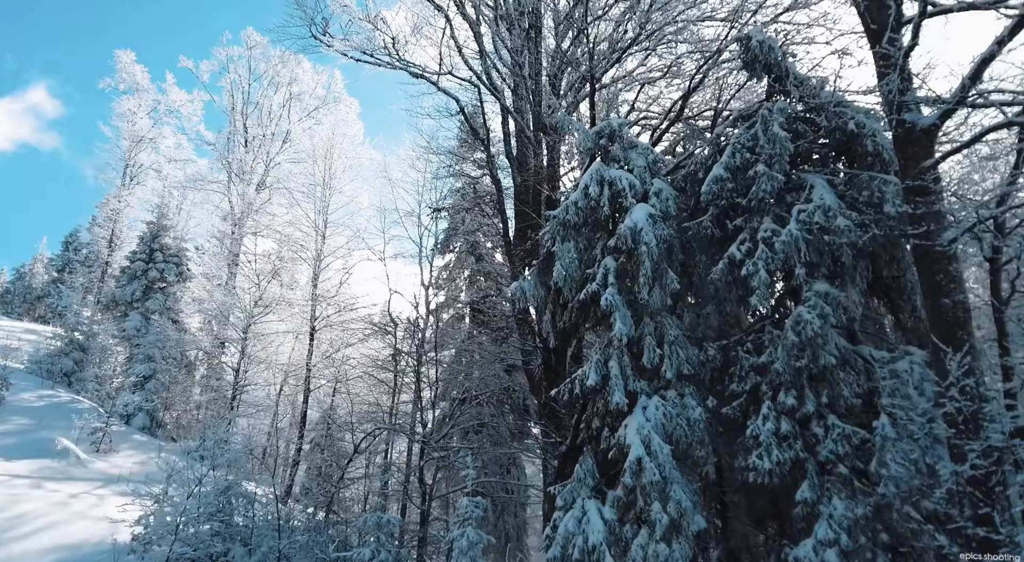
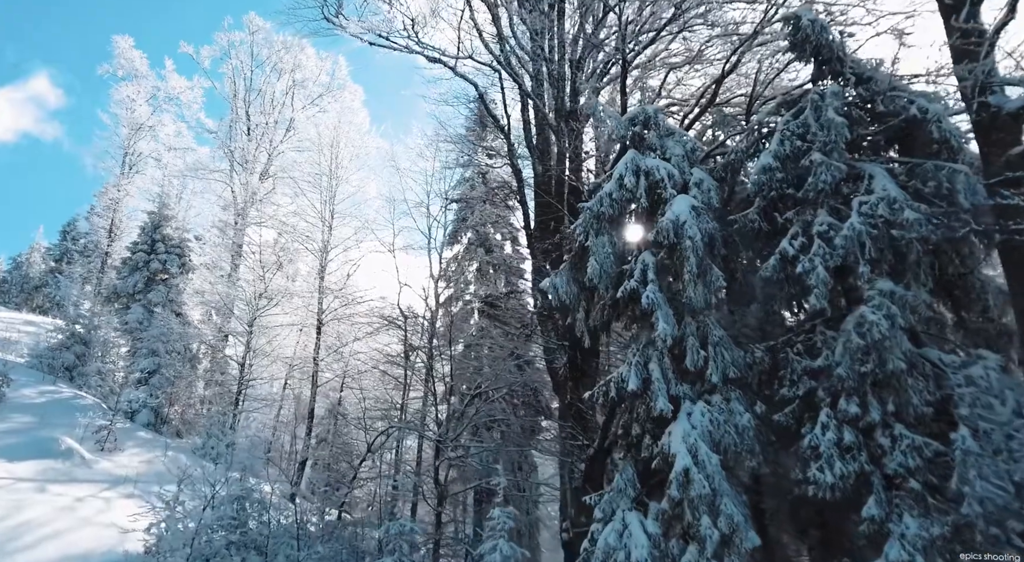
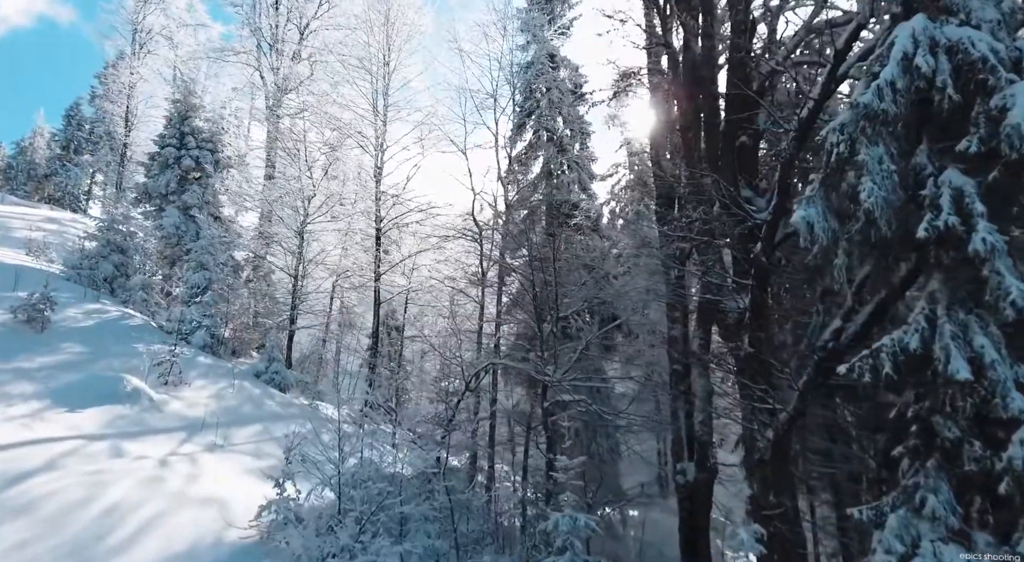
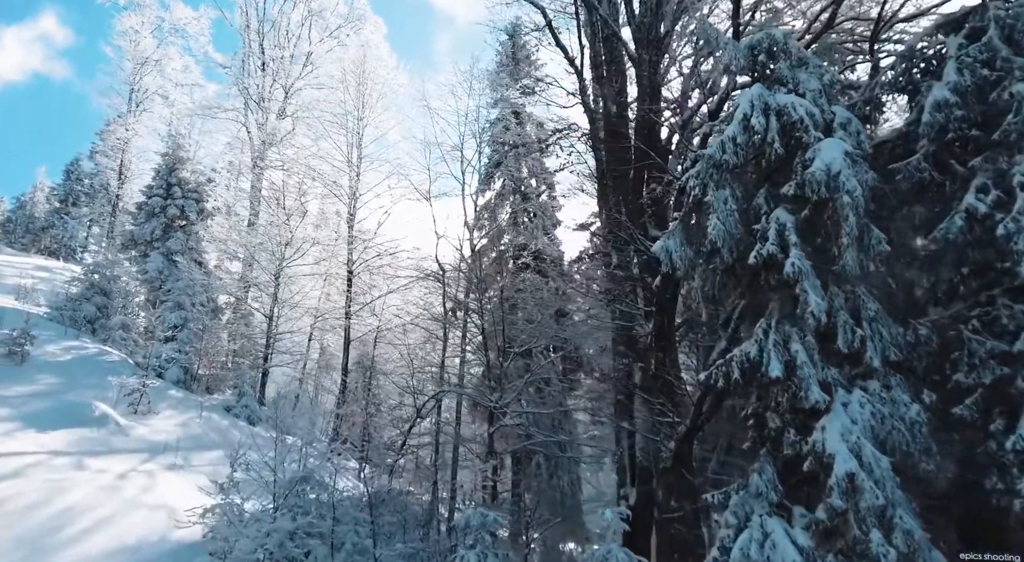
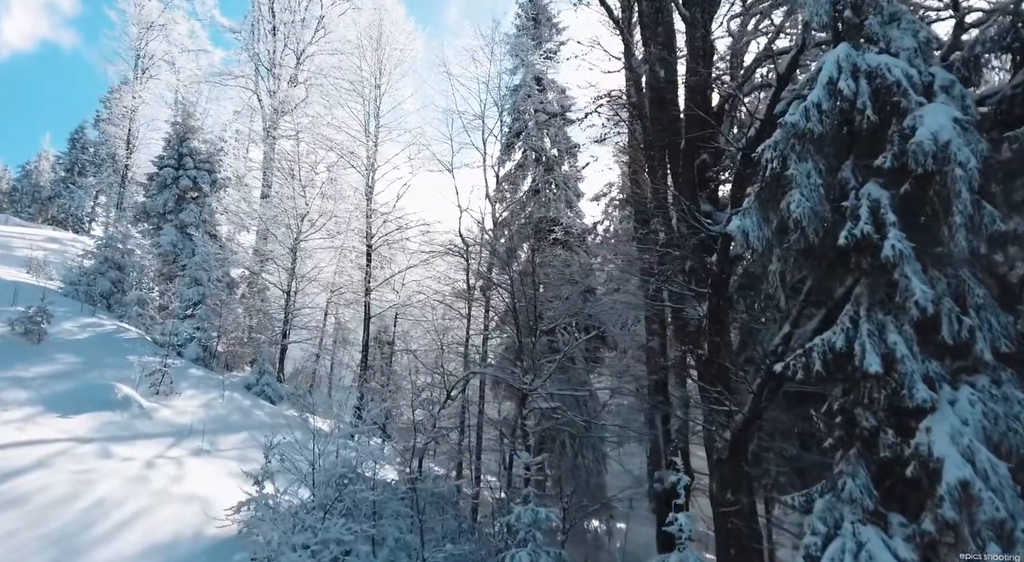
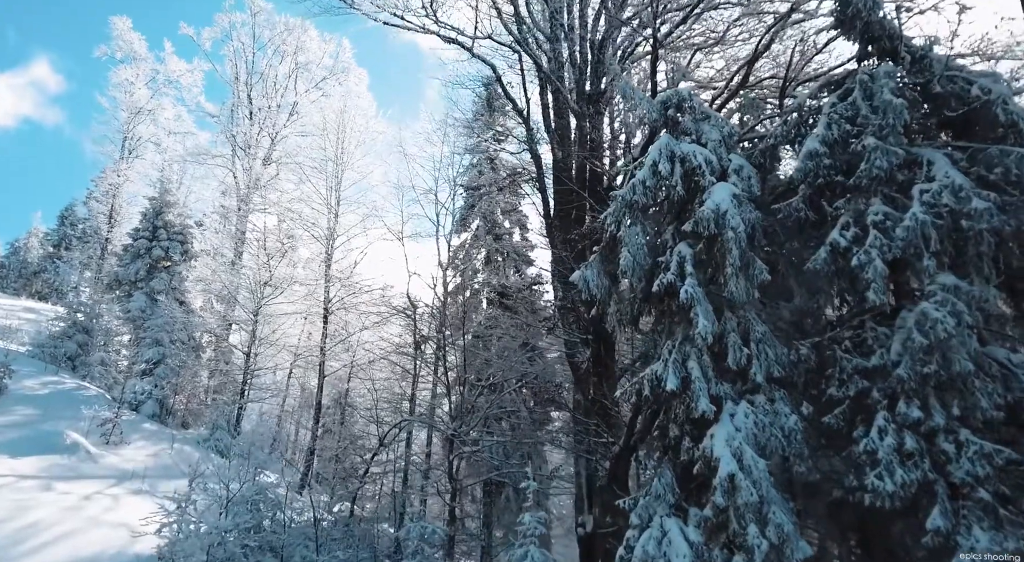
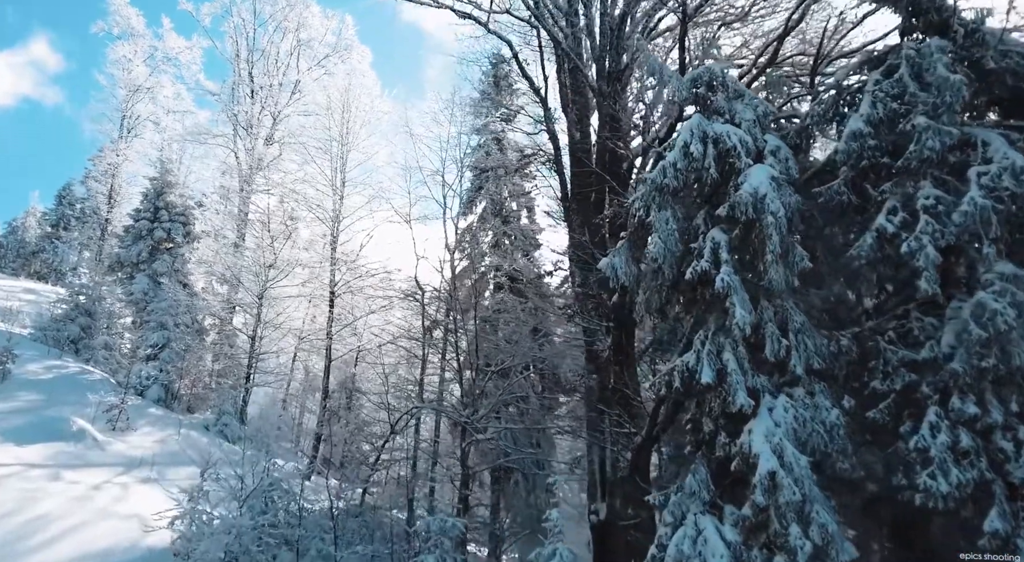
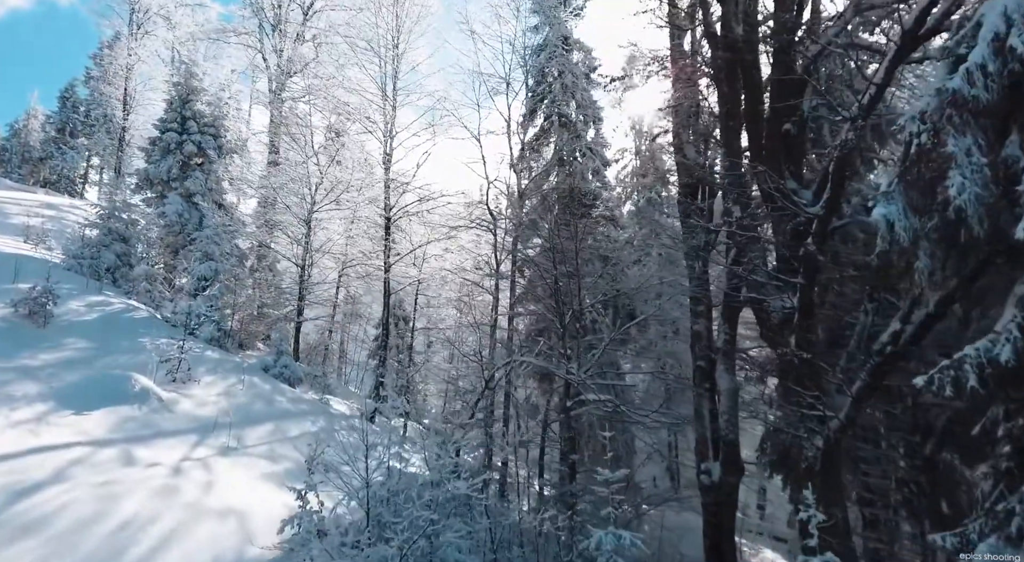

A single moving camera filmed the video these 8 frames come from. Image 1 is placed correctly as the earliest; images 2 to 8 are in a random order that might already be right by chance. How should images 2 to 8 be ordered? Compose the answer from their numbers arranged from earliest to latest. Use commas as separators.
2, 6, 7, 4, 5, 3, 8
